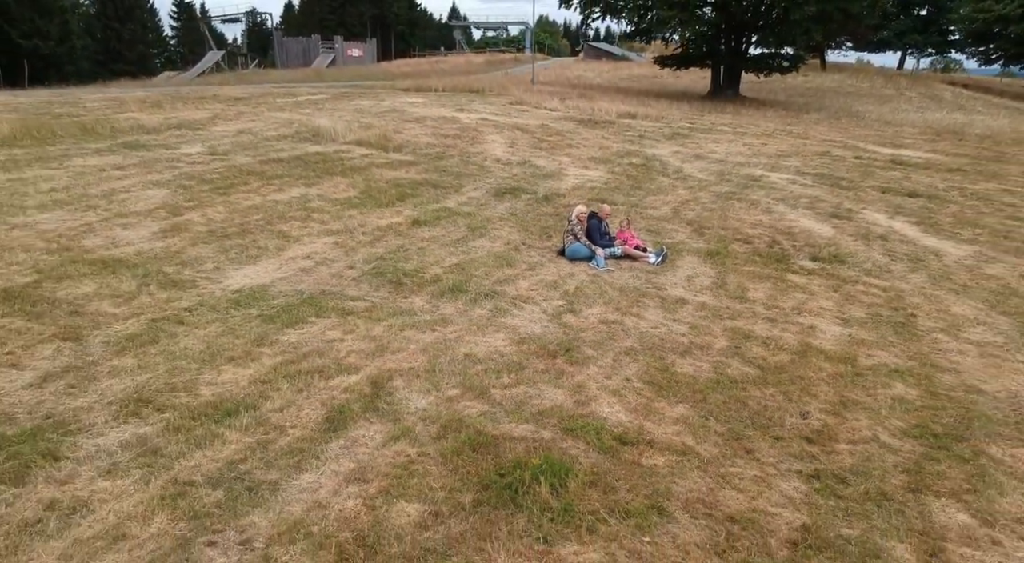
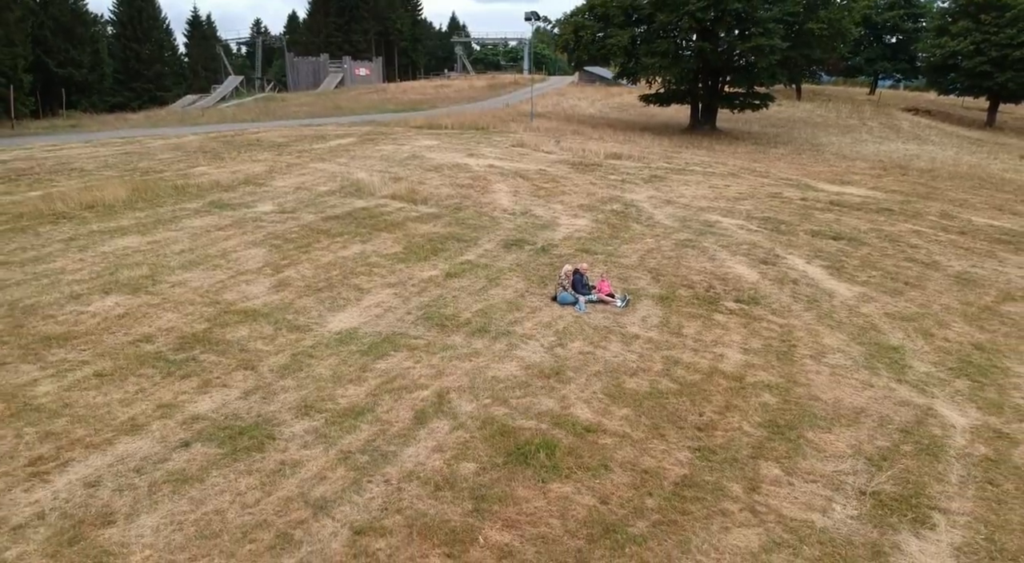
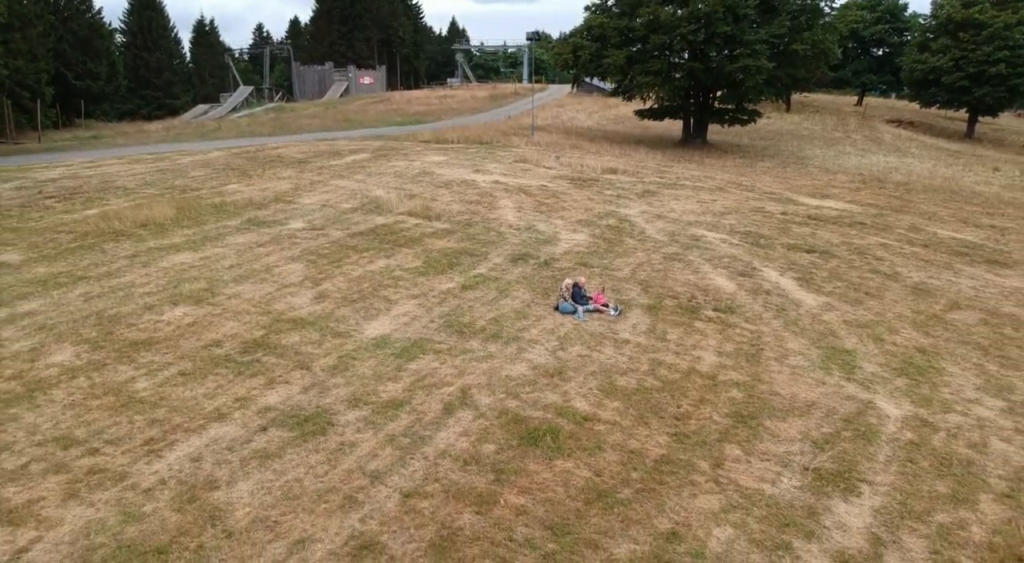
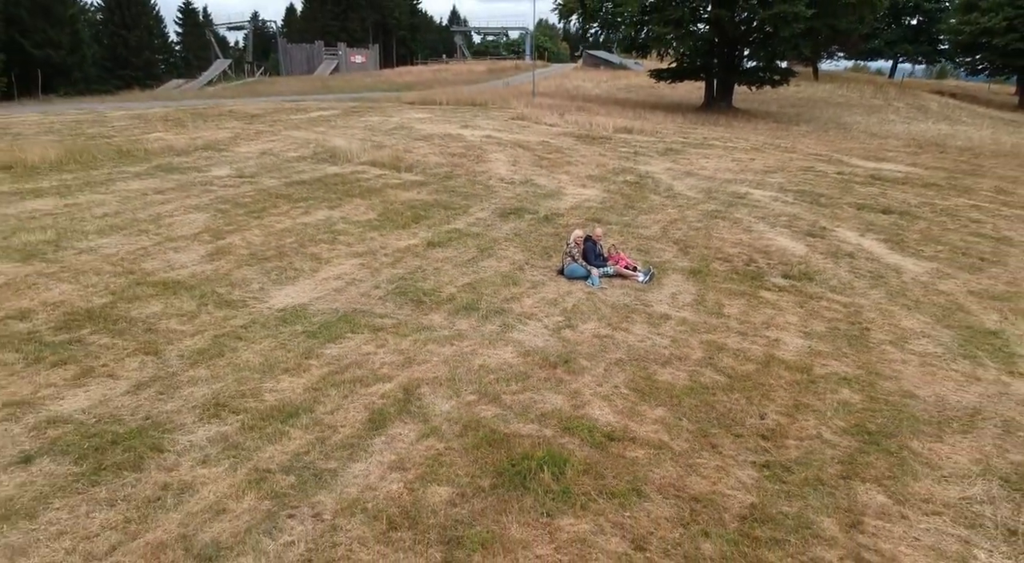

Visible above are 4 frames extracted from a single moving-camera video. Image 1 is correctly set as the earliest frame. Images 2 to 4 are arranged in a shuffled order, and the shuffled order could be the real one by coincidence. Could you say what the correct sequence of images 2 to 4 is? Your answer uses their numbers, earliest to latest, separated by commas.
4, 2, 3
